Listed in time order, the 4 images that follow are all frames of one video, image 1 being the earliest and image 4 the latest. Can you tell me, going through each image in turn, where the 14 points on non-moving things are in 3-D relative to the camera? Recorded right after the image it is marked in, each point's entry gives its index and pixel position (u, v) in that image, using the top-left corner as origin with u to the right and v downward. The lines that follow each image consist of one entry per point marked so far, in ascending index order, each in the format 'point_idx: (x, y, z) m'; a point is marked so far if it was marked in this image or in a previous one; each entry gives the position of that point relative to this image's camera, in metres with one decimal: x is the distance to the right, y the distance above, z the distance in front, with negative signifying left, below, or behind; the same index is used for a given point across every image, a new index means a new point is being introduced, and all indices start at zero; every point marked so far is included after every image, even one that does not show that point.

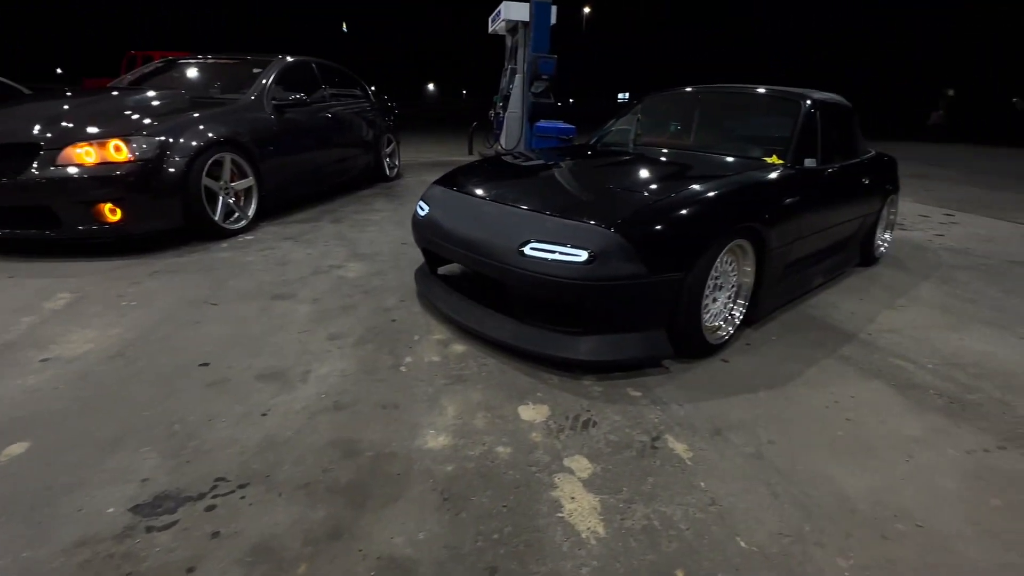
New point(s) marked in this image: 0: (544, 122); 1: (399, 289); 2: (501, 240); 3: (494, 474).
0: (+0.6, +3.0, +8.4) m
1: (-0.8, 0.0, +3.4) m
2: (0.0, +0.2, +2.4) m
3: (0.0, -0.7, +1.7) m
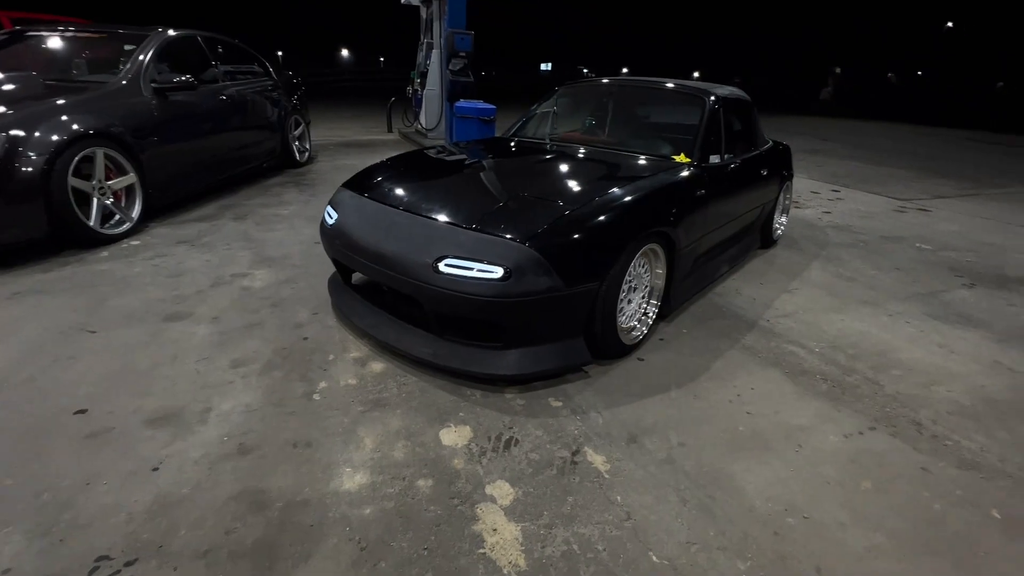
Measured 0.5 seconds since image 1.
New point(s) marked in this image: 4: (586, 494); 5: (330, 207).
0: (-0.8, +3.2, +8.1) m
1: (-1.3, -0.1, +3.2) m
2: (-0.5, +0.2, +2.3) m
3: (-0.3, -0.8, +1.6) m
4: (+0.3, -0.8, +1.8) m
5: (-1.1, +0.5, +2.9) m
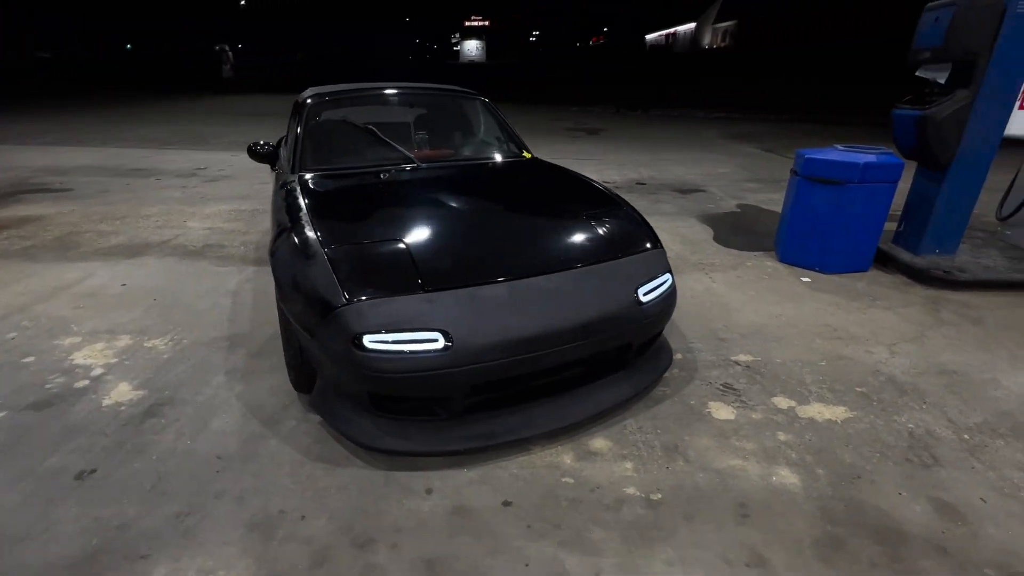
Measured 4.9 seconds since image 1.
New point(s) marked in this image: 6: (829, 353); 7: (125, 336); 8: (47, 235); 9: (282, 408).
0: (-5.8, +1.3, +4.0) m
1: (-0.5, -0.8, +1.9) m
2: (+0.5, -0.1, +2.1) m
3: (+1.4, -0.7, +2.2) m
4: (+1.5, -0.5, +2.7) m
5: (-0.5, -0.2, +1.8) m
6: (+2.0, -0.4, +2.9) m
7: (-2.5, -0.3, +3.1) m
8: (-4.7, +0.5, +4.8) m
9: (-1.2, -0.6, +2.4) m
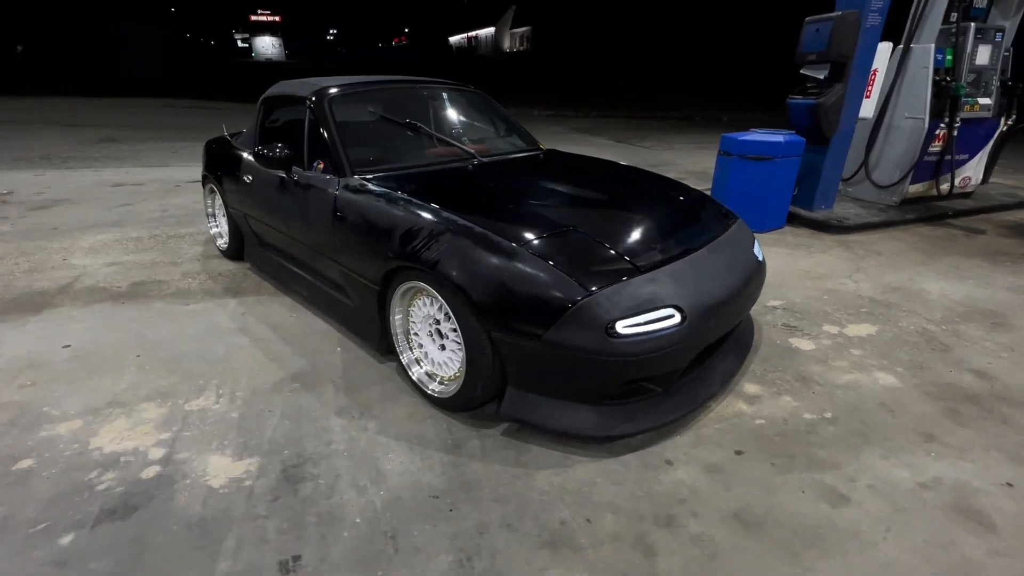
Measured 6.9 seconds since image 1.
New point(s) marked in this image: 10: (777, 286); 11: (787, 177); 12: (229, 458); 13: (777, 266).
0: (-5.4, +0.5, +2.1) m
1: (+0.5, -0.8, +1.9) m
2: (+1.2, +0.1, +2.5) m
3: (+2.2, -0.4, +2.8) m
4: (+2.1, -0.1, +3.4) m
5: (+0.5, -0.1, +1.9) m
6: (+2.4, 0.0, +3.7) m
7: (-1.8, -0.6, +2.3) m
8: (-4.5, -0.1, +3.2) m
9: (-0.3, -0.7, +2.2) m
10: (+2.1, 0.0, +3.7) m
11: (+2.9, +1.2, +5.0) m
12: (-1.2, -0.7, +2.0) m
13: (+2.3, +0.2, +4.1) m
